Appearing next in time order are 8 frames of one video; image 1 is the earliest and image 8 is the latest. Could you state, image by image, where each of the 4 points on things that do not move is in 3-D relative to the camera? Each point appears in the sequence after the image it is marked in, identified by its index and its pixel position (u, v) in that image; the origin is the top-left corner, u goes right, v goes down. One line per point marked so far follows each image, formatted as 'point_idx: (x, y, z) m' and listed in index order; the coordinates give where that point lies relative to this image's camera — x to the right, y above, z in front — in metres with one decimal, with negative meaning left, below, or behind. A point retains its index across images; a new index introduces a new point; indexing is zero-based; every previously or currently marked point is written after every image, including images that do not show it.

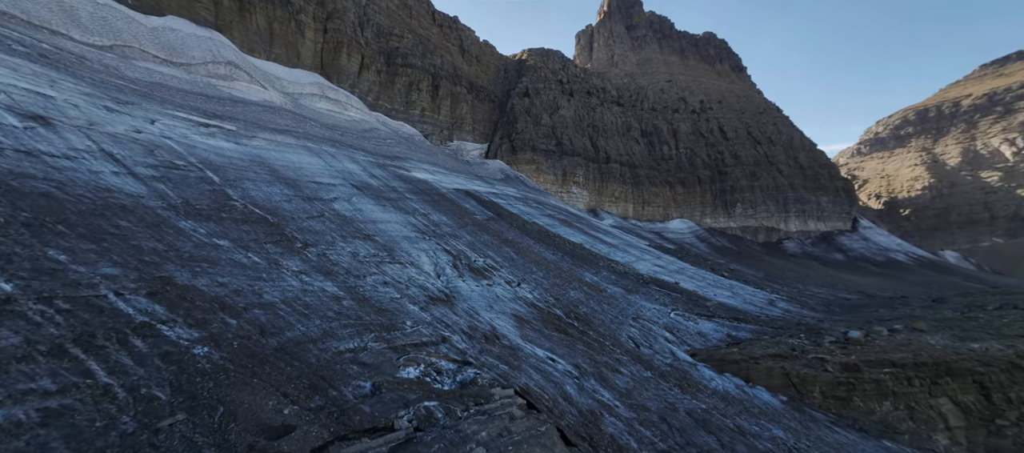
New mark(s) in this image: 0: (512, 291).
0: (0.0, -1.4, +9.5) m
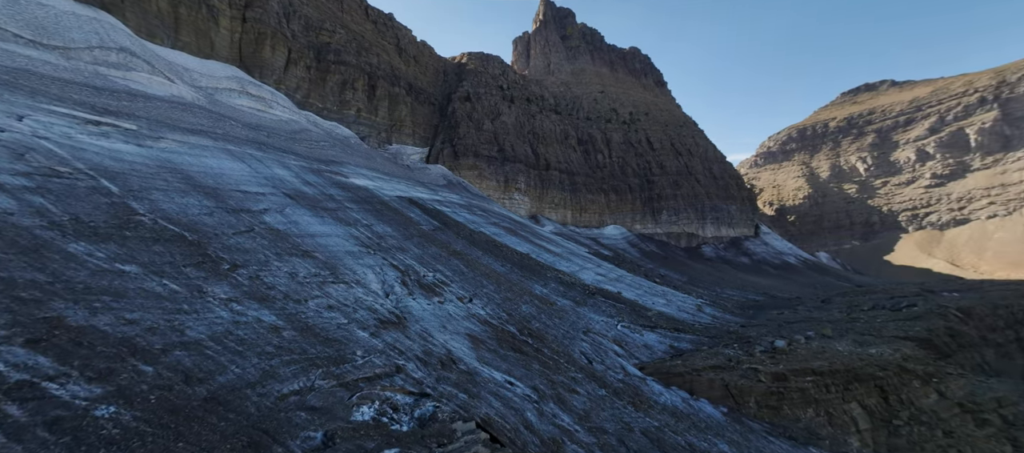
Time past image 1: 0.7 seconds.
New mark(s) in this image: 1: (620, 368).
0: (-1.0, -1.7, +9.0) m
1: (+1.9, -2.6, +8.1) m
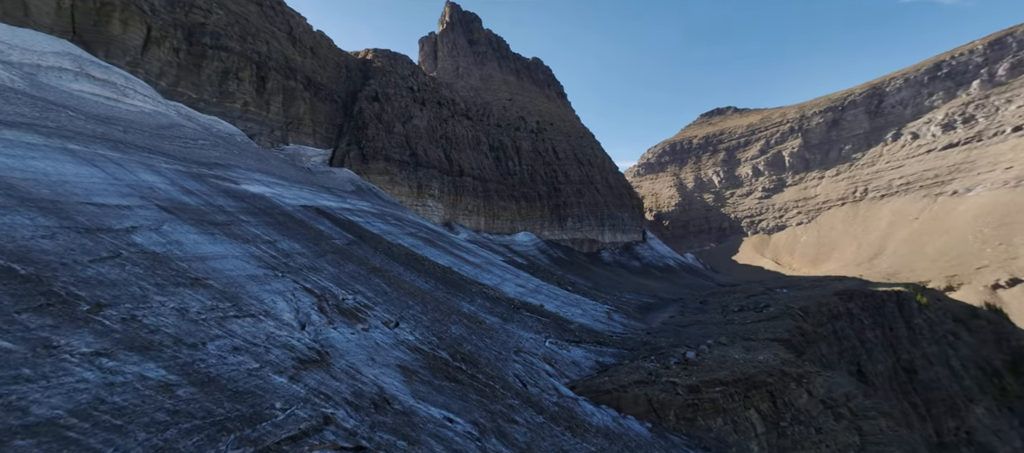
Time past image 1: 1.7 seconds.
0: (-2.3, -2.0, +8.2) m
1: (+0.7, -3.0, +8.0) m
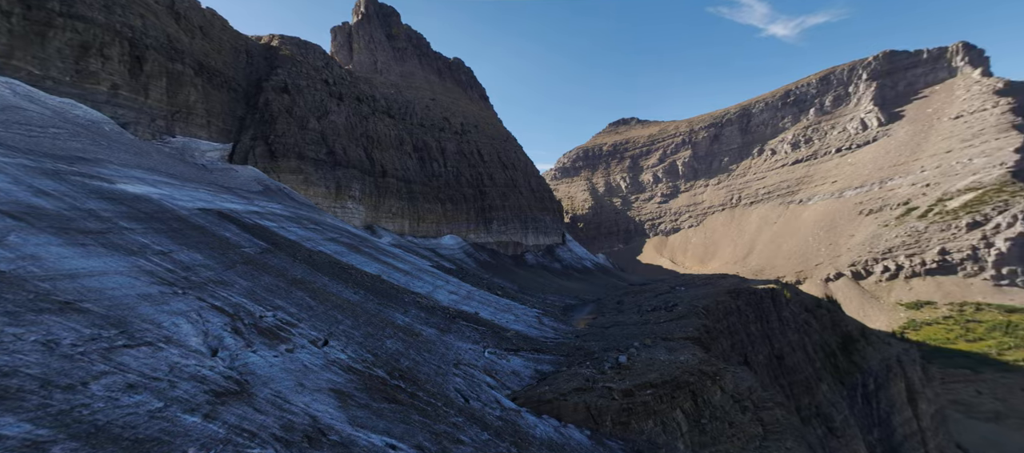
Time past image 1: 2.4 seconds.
0: (-3.2, -2.2, +7.4) m
1: (-0.3, -3.2, +7.7) m
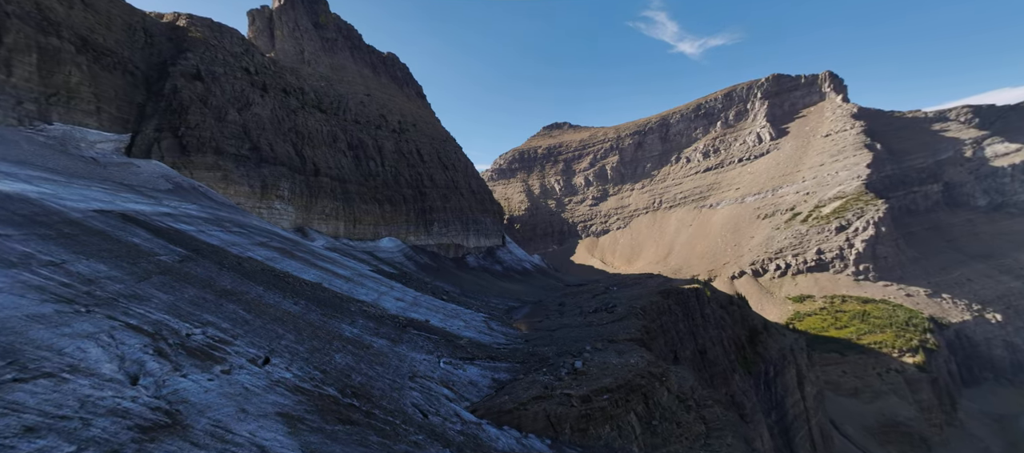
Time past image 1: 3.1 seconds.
0: (-3.8, -2.3, +6.7) m
1: (-1.0, -3.3, +7.5) m
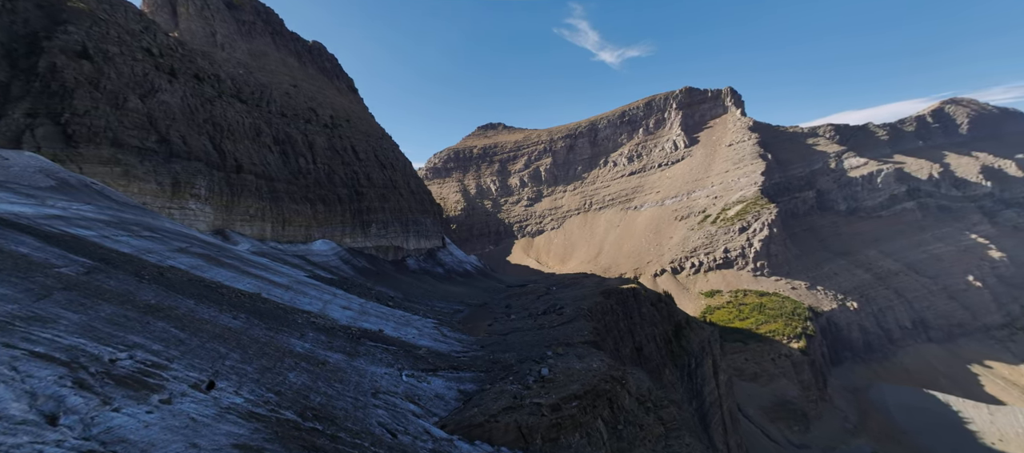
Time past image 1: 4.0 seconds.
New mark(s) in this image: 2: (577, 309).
0: (-4.1, -2.4, +6.0) m
1: (-1.5, -3.4, +7.2) m
2: (+2.3, -3.0, +15.5) m
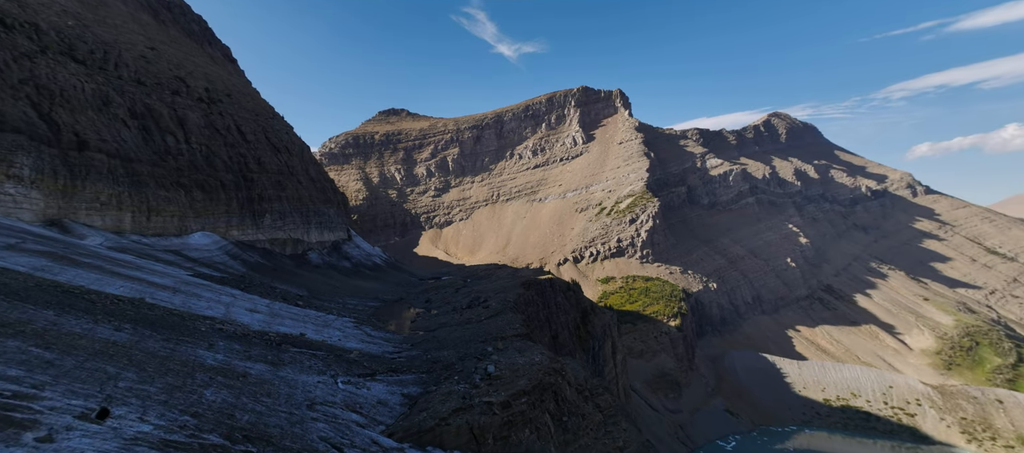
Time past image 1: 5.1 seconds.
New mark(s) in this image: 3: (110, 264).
0: (-4.5, -2.4, +4.9) m
1: (-2.2, -3.3, +6.8) m
2: (-0.4, -2.7, +15.7) m
3: (-10.9, -0.9, +11.8) m
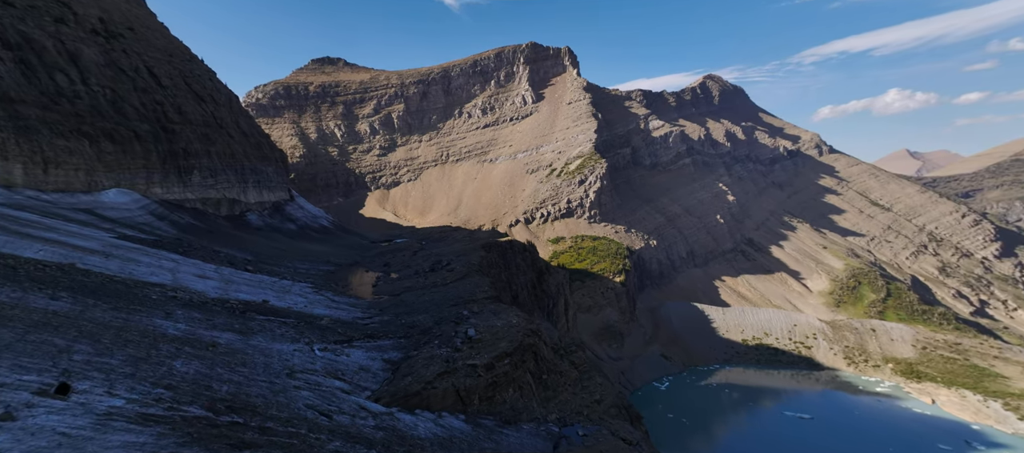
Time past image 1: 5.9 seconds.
0: (-4.6, -2.0, +4.6) m
1: (-2.5, -2.7, +6.8) m
2: (-1.7, -1.3, +15.8) m
3: (-11.7, 0.0, +10.5) m
